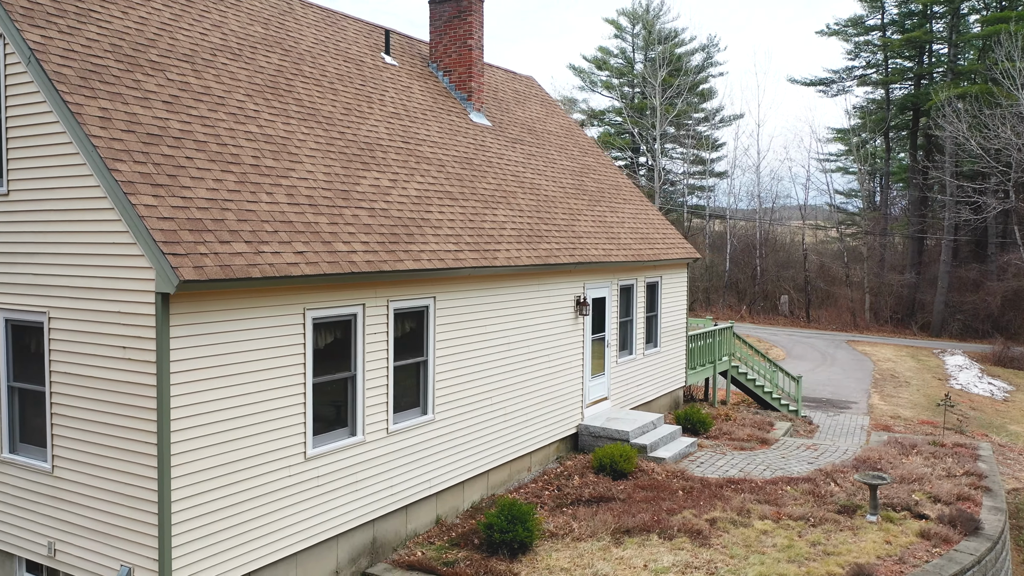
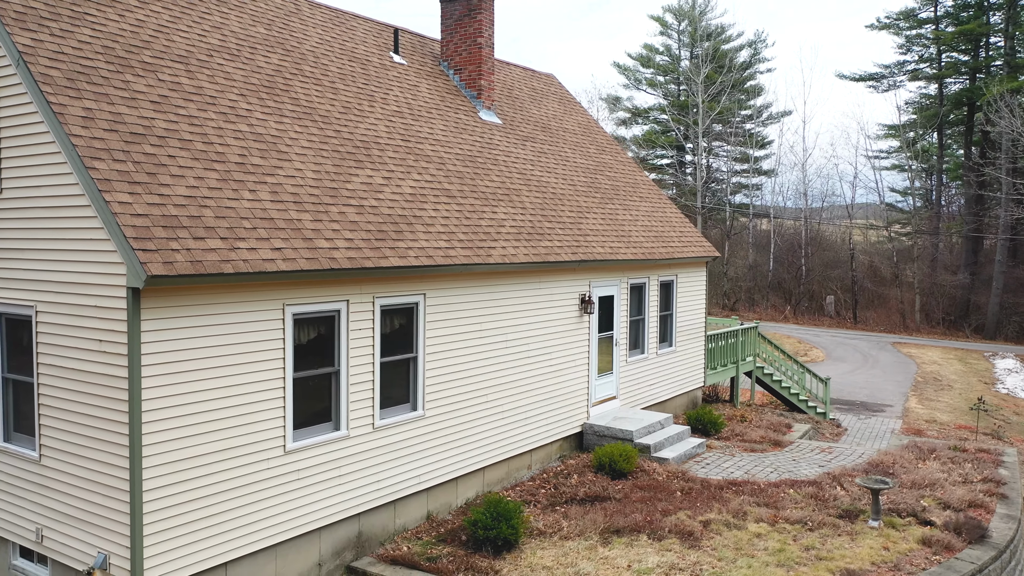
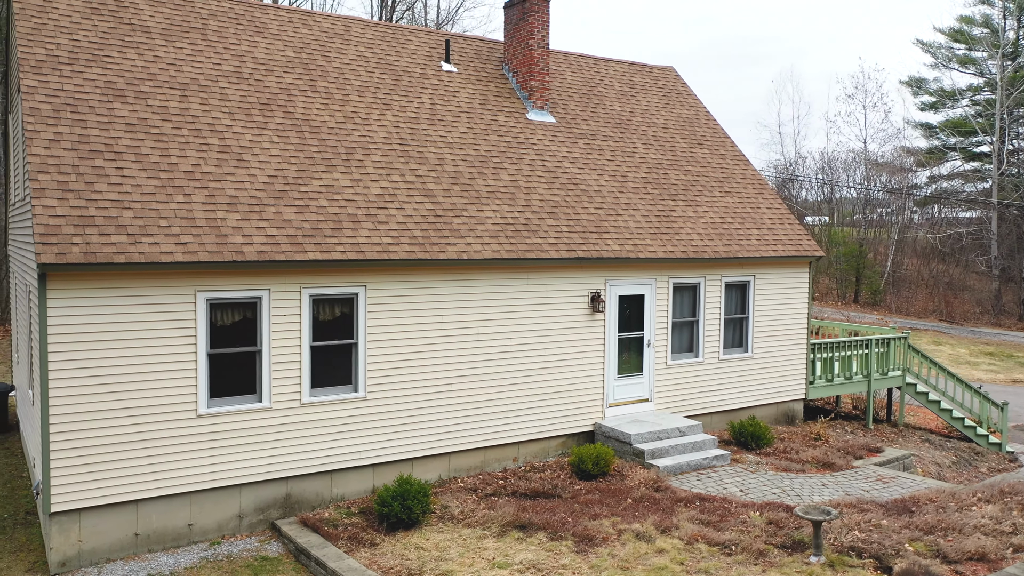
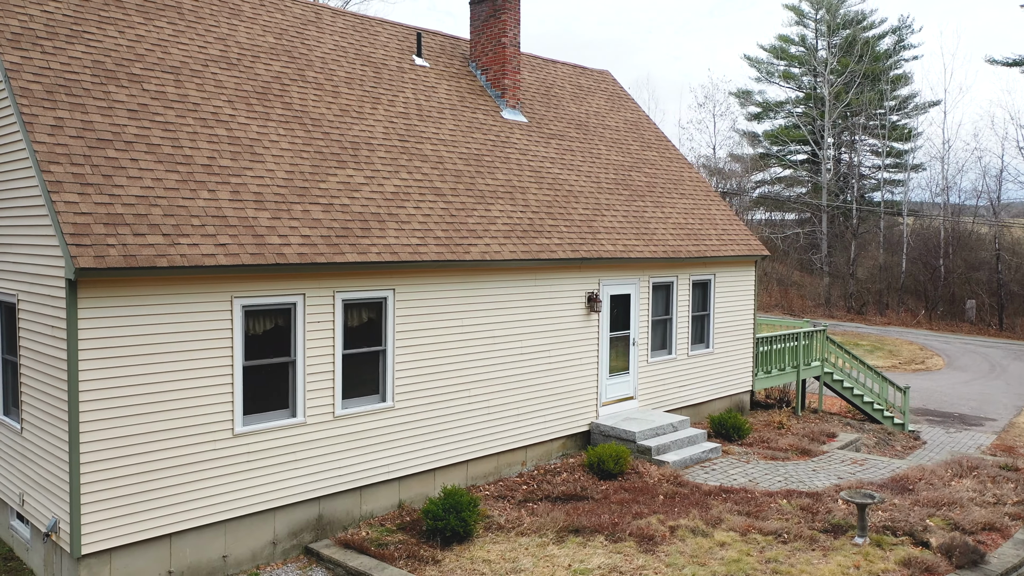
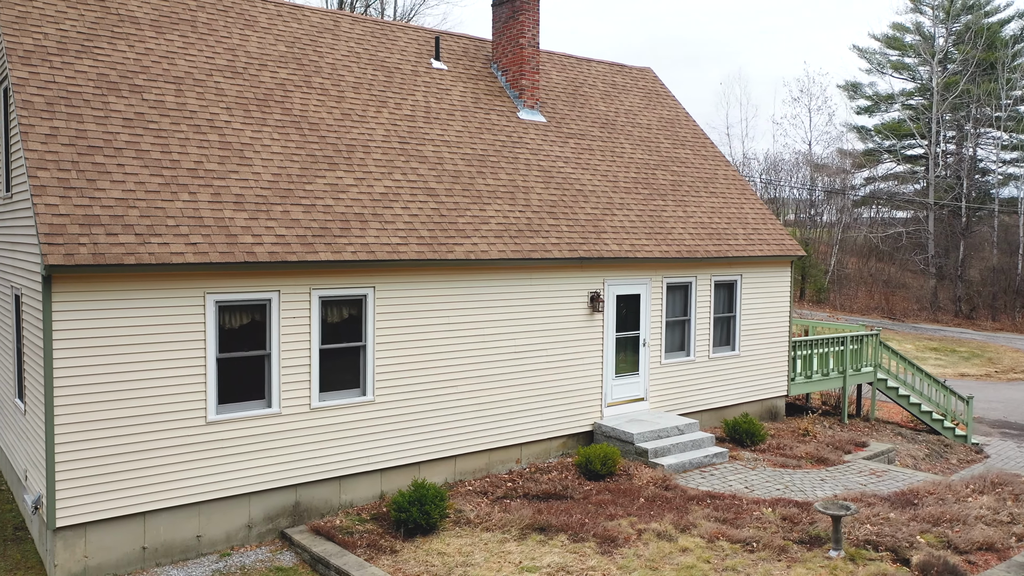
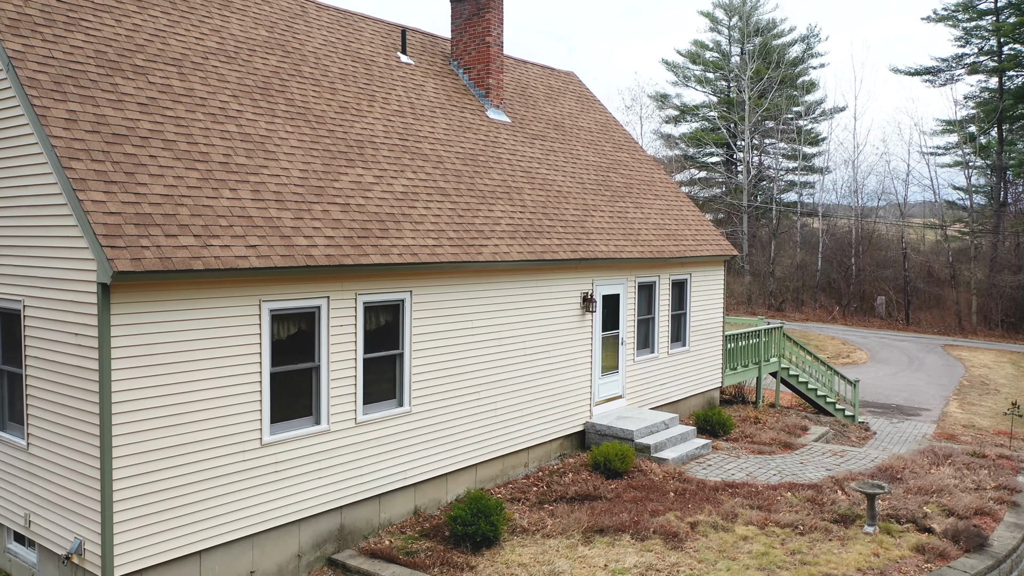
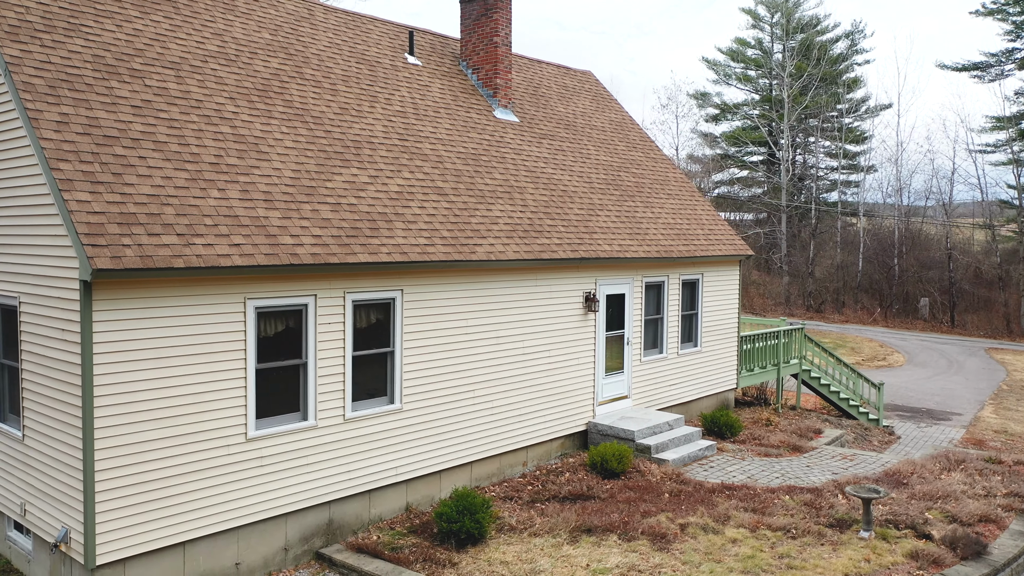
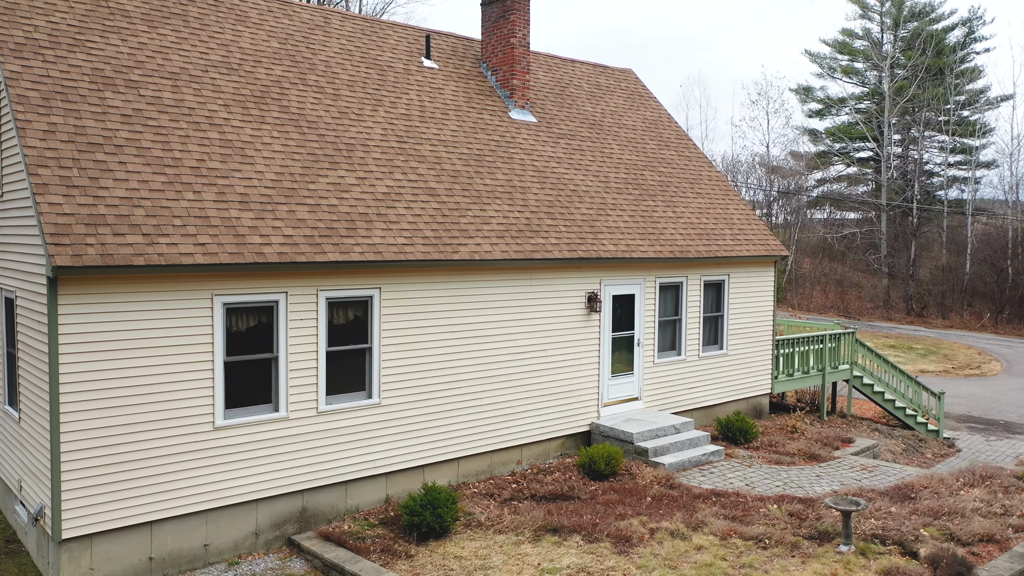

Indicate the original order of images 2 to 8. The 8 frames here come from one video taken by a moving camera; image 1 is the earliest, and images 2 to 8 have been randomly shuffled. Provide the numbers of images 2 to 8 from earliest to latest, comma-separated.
2, 6, 7, 4, 8, 5, 3
